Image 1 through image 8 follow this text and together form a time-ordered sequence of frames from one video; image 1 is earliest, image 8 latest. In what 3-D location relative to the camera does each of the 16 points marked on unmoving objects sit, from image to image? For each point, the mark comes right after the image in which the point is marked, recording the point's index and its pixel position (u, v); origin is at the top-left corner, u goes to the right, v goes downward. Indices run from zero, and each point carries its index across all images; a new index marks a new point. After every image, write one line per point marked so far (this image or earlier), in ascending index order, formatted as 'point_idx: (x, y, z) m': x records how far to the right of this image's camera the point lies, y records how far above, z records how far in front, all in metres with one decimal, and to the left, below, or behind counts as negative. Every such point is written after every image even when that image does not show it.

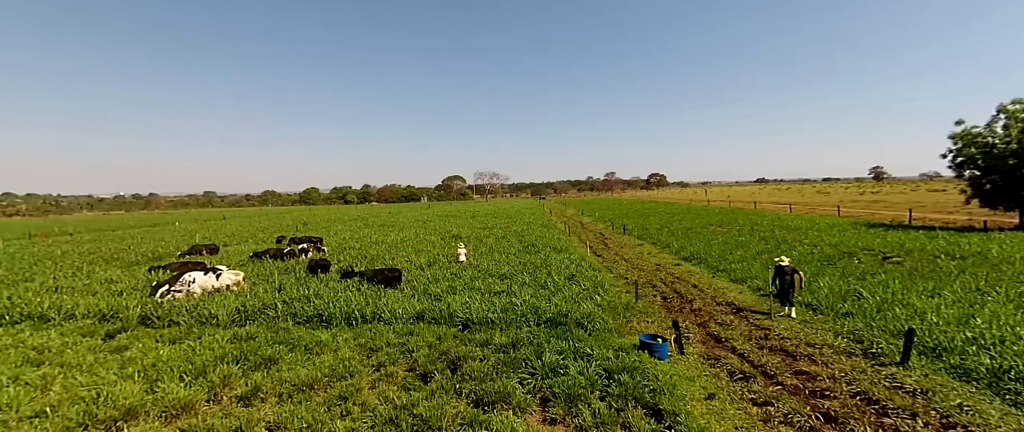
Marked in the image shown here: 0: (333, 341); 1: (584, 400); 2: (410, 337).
0: (-3.3, -2.3, +7.7) m
1: (+0.8, -2.2, +4.9) m
2: (-1.9, -2.2, +7.6) m
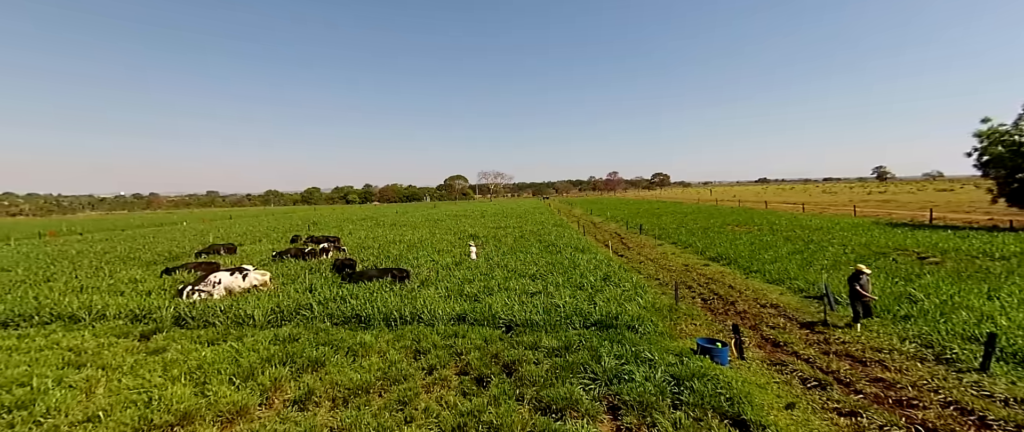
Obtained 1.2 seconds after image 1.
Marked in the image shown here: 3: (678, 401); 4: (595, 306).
0: (-2.4, -2.3, +7.5) m
1: (+1.6, -2.2, +4.7) m
2: (-1.0, -2.2, +7.4) m
3: (+1.8, -2.2, +4.8) m
4: (+1.7, -1.8, +8.6) m
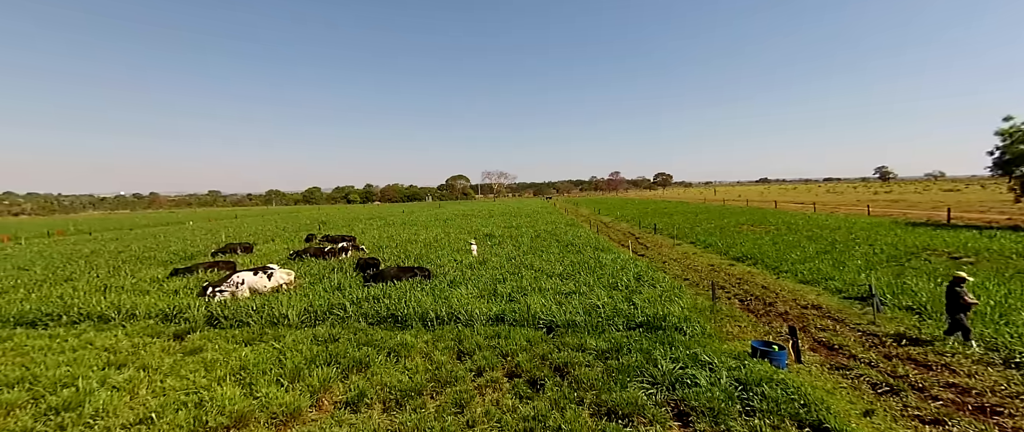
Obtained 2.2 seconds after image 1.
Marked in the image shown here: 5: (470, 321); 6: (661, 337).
0: (-1.6, -2.3, +7.4) m
1: (+2.3, -2.2, +4.5) m
2: (-0.2, -2.1, +7.2) m
3: (+2.6, -2.1, +4.6) m
4: (+2.5, -1.8, +8.4) m
5: (-0.8, -2.1, +8.3) m
6: (+2.4, -2.0, +6.6) m
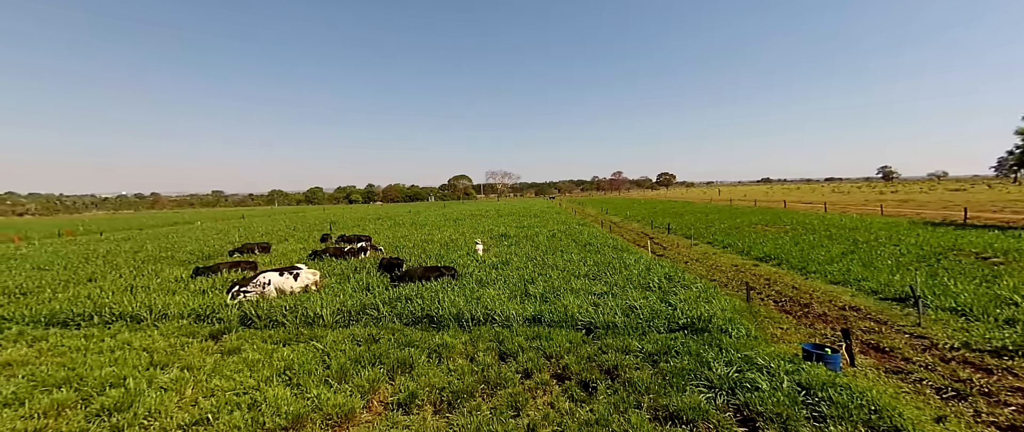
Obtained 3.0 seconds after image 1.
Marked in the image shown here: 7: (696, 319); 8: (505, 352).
0: (-0.9, -2.3, +7.3) m
1: (+3.0, -2.2, +4.4) m
2: (+0.5, -2.1, +7.1) m
3: (+3.3, -2.1, +4.5) m
4: (+3.2, -1.8, +8.3) m
5: (-0.1, -2.1, +8.2) m
6: (+3.1, -1.9, +6.5) m
7: (+3.3, -1.8, +7.4) m
8: (-0.1, -2.2, +6.9) m
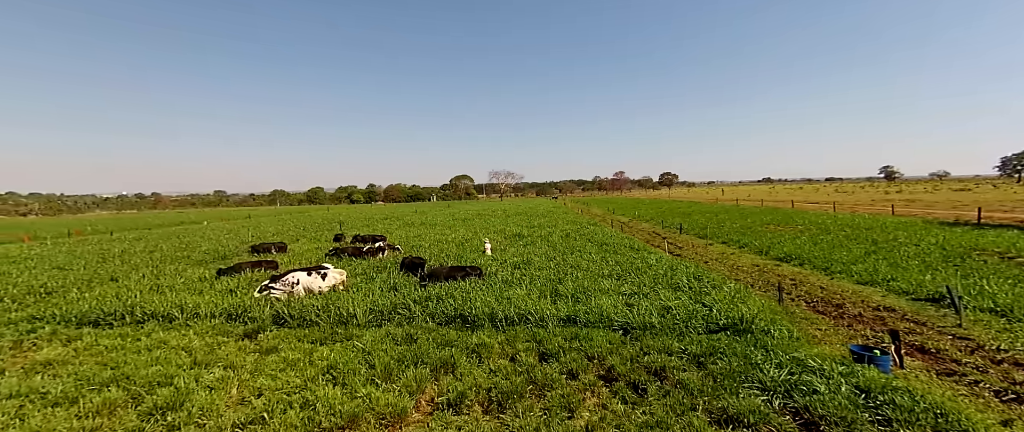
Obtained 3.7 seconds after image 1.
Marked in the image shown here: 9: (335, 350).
0: (-0.3, -2.3, +7.3) m
1: (+3.7, -2.2, +4.4) m
2: (+1.1, -2.1, +7.1) m
3: (+3.9, -2.1, +4.5) m
4: (+3.9, -1.8, +8.2) m
5: (+0.6, -2.1, +8.2) m
6: (+3.7, -1.9, +6.5) m
7: (+3.9, -1.8, +7.3) m
8: (+0.6, -2.2, +6.9) m
9: (-3.1, -2.3, +7.3) m
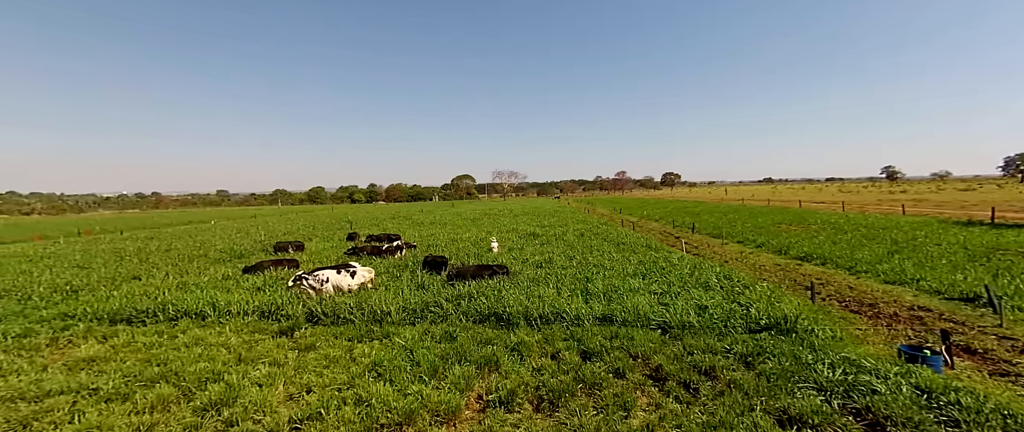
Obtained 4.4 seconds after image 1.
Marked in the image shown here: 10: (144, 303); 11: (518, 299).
0: (+0.4, -2.2, +7.3) m
1: (+4.4, -2.2, +4.3) m
2: (+1.8, -2.1, +7.1) m
3: (+4.6, -2.1, +4.4) m
4: (+4.6, -1.8, +8.2) m
5: (+1.3, -2.0, +8.2) m
6: (+4.4, -1.9, +6.5) m
7: (+4.6, -1.8, +7.3) m
8: (+1.2, -2.2, +6.9) m
9: (-2.4, -2.3, +7.3) m
10: (-9.5, -2.3, +10.9) m
11: (+0.1, -1.9, +9.4) m
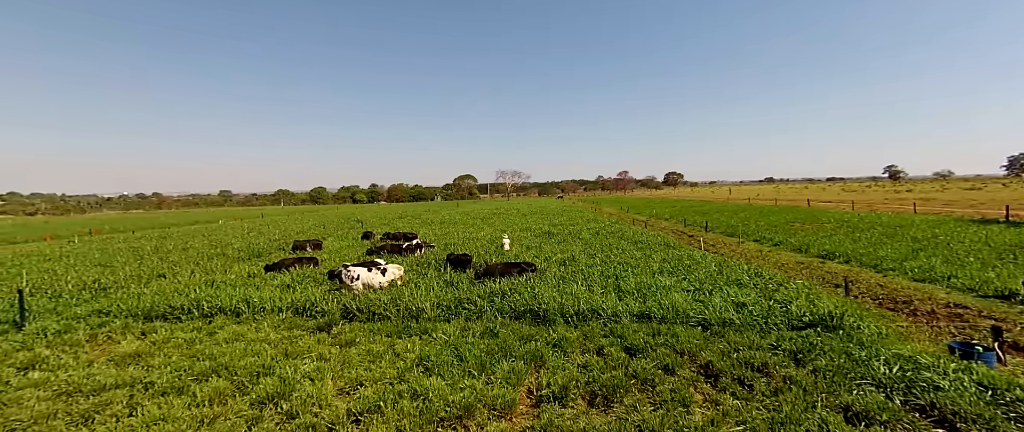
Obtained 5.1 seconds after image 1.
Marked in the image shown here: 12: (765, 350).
0: (+1.2, -2.2, +7.3) m
1: (+5.1, -2.1, +4.3) m
2: (+2.6, -2.0, +7.1) m
3: (+5.3, -2.1, +4.4) m
4: (+5.3, -1.7, +8.2) m
5: (+2.0, -2.0, +8.2) m
6: (+5.1, -1.9, +6.5) m
7: (+5.4, -1.8, +7.3) m
8: (+2.0, -2.2, +6.9) m
9: (-1.7, -2.2, +7.4) m
10: (-8.8, -2.2, +11.0) m
11: (+0.9, -1.8, +9.5) m
12: (+3.8, -2.0, +6.4) m
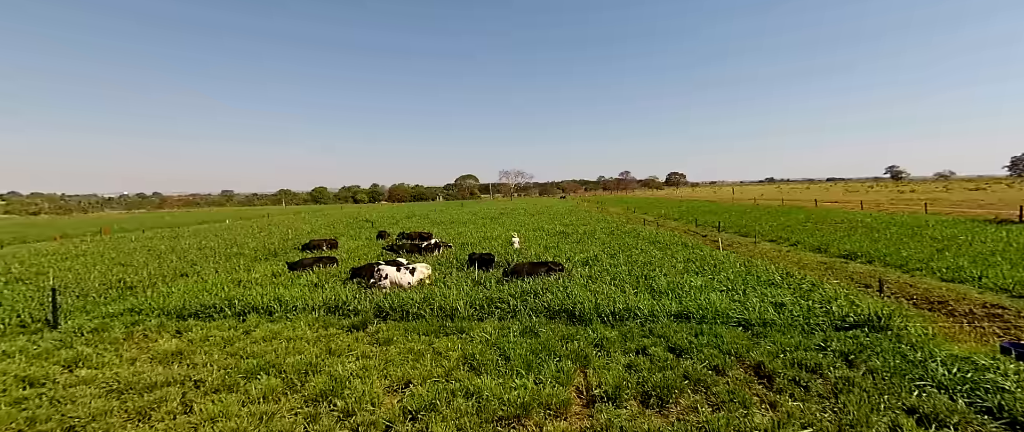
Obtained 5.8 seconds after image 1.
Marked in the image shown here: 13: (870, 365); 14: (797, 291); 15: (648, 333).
0: (+1.9, -2.2, +7.3) m
1: (+5.8, -2.1, +4.3) m
2: (+3.3, -2.0, +7.1) m
3: (+6.0, -2.1, +4.4) m
4: (+6.0, -1.7, +8.2) m
5: (+2.7, -2.0, +8.2) m
6: (+5.8, -1.9, +6.4) m
7: (+6.1, -1.8, +7.3) m
8: (+2.7, -2.1, +6.9) m
9: (-0.9, -2.2, +7.4) m
10: (-8.0, -2.2, +11.0) m
11: (+1.6, -1.8, +9.4) m
12: (+4.5, -2.0, +6.3) m
13: (+4.8, -2.0, +5.7) m
14: (+6.2, -1.6, +9.1) m
15: (+2.4, -2.1, +7.5) m
